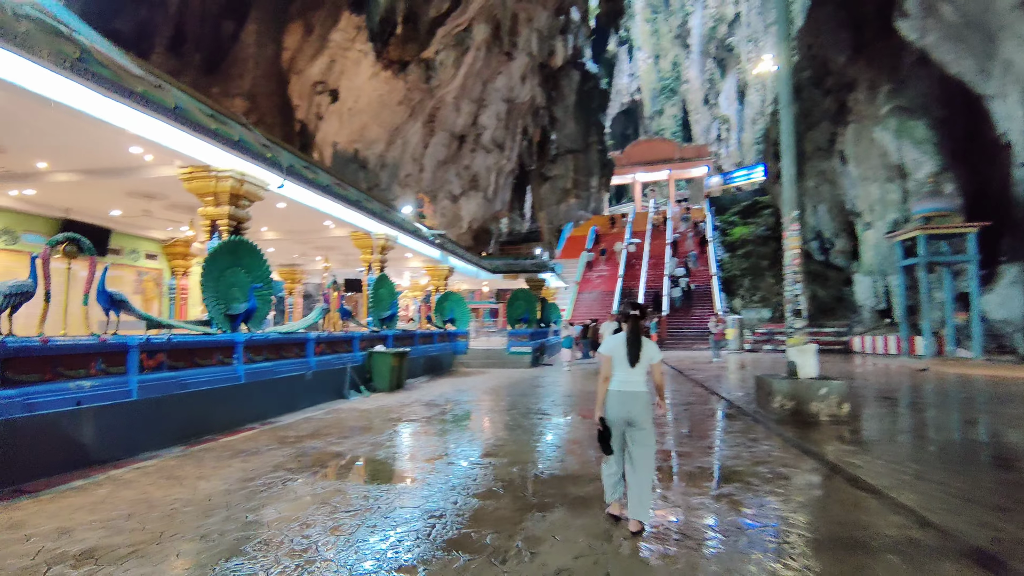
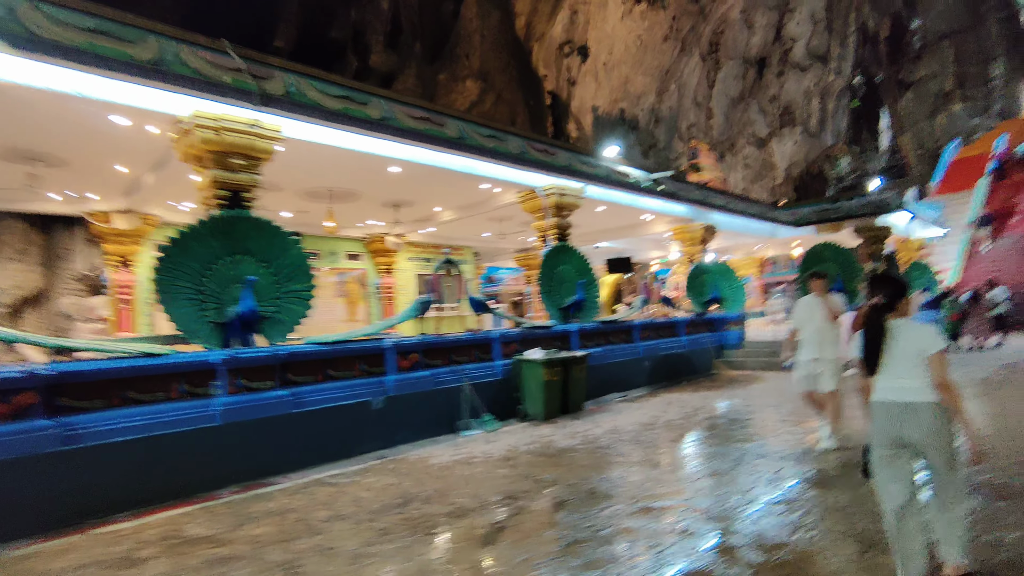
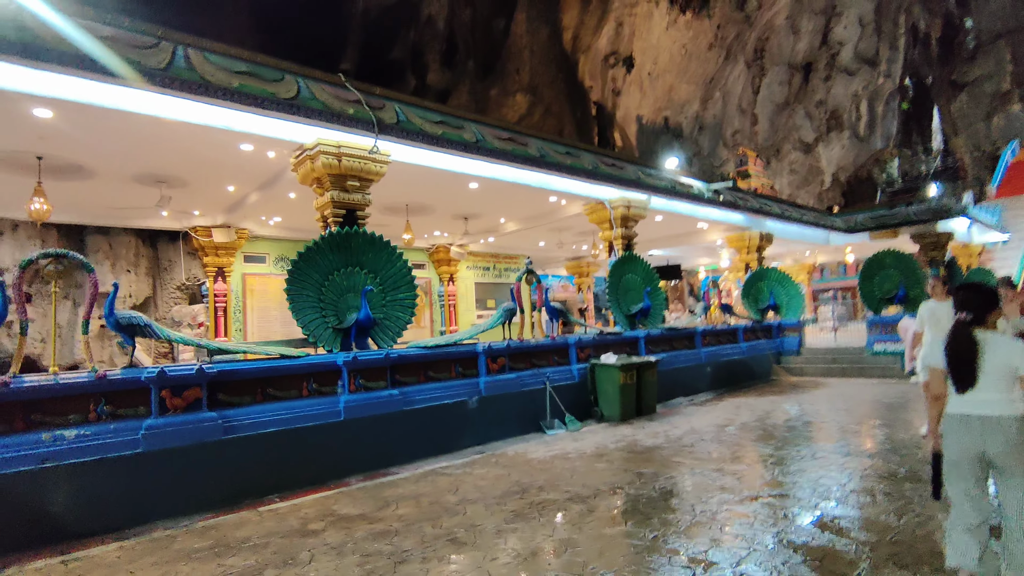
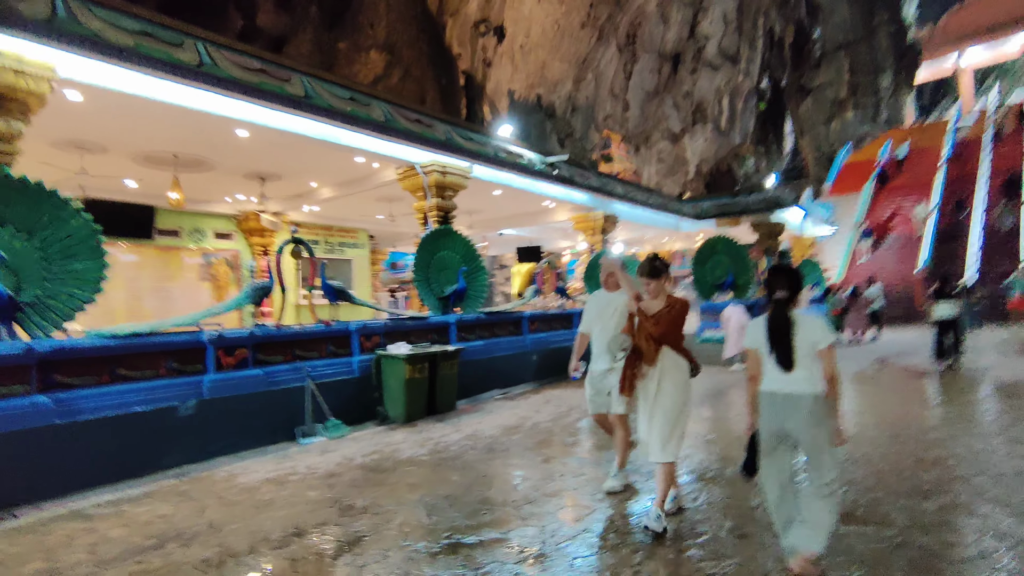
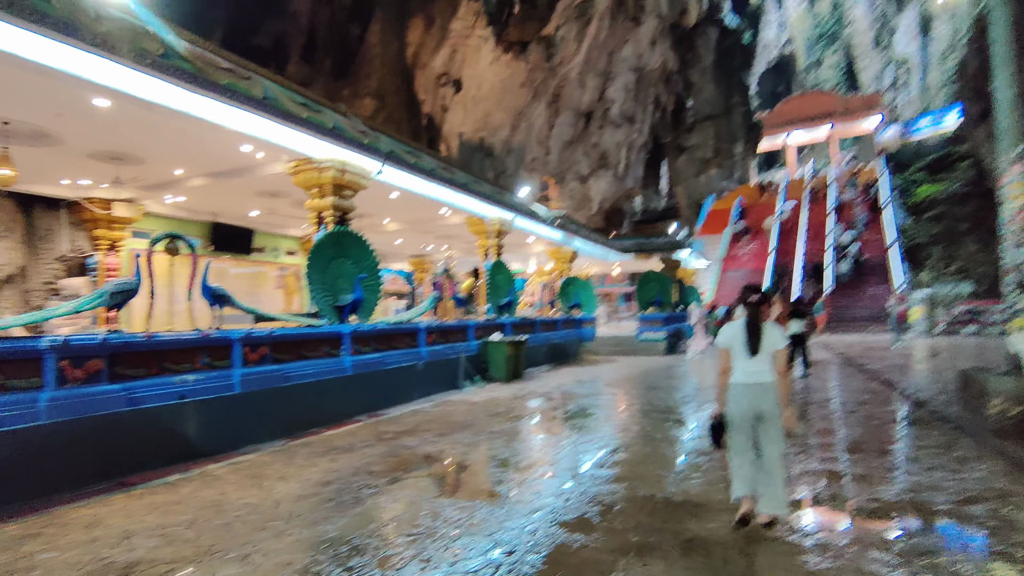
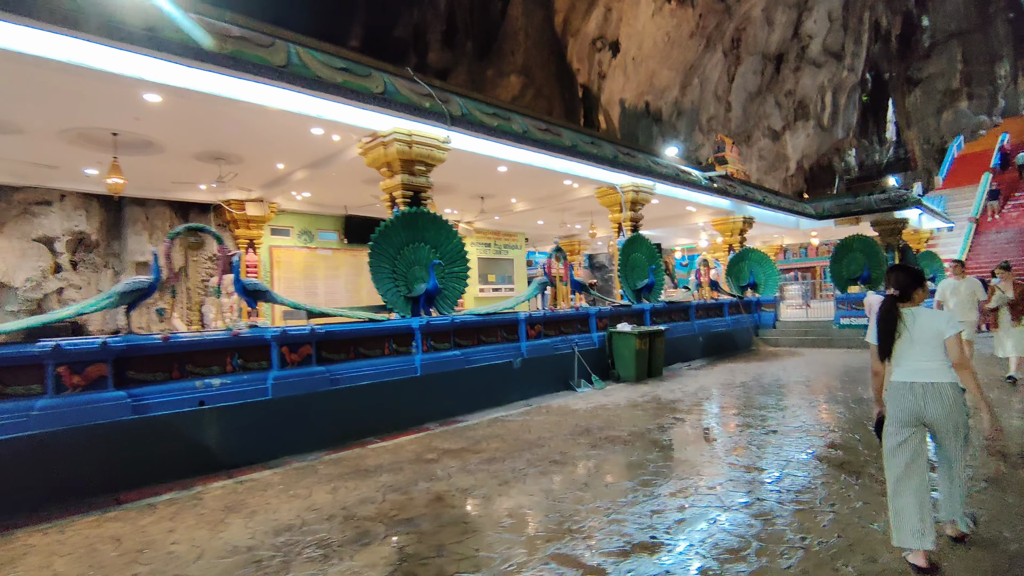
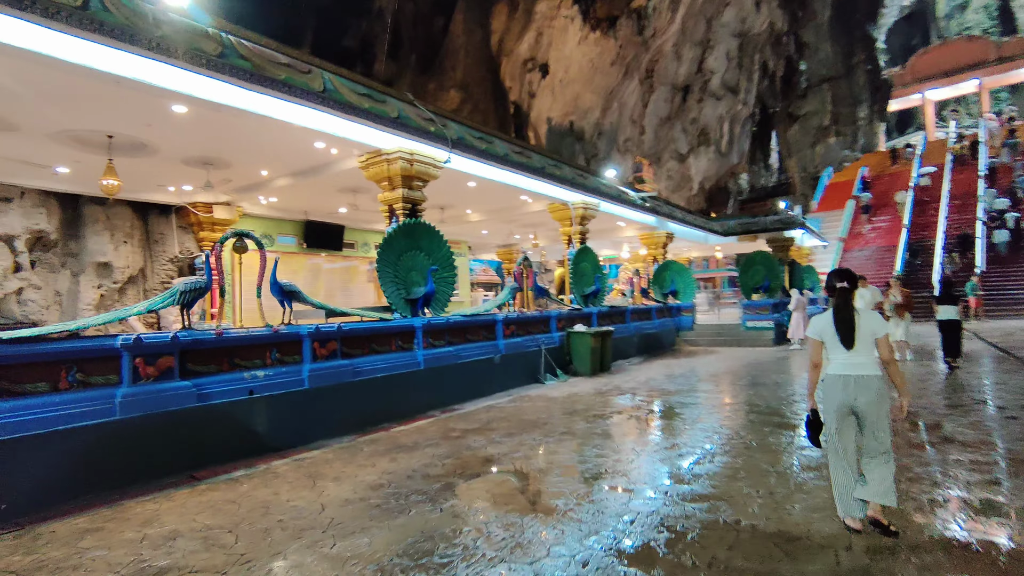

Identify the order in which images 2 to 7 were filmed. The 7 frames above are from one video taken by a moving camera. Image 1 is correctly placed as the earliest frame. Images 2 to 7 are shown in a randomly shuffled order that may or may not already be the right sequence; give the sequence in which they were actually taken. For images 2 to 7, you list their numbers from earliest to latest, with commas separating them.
5, 7, 6, 3, 2, 4
